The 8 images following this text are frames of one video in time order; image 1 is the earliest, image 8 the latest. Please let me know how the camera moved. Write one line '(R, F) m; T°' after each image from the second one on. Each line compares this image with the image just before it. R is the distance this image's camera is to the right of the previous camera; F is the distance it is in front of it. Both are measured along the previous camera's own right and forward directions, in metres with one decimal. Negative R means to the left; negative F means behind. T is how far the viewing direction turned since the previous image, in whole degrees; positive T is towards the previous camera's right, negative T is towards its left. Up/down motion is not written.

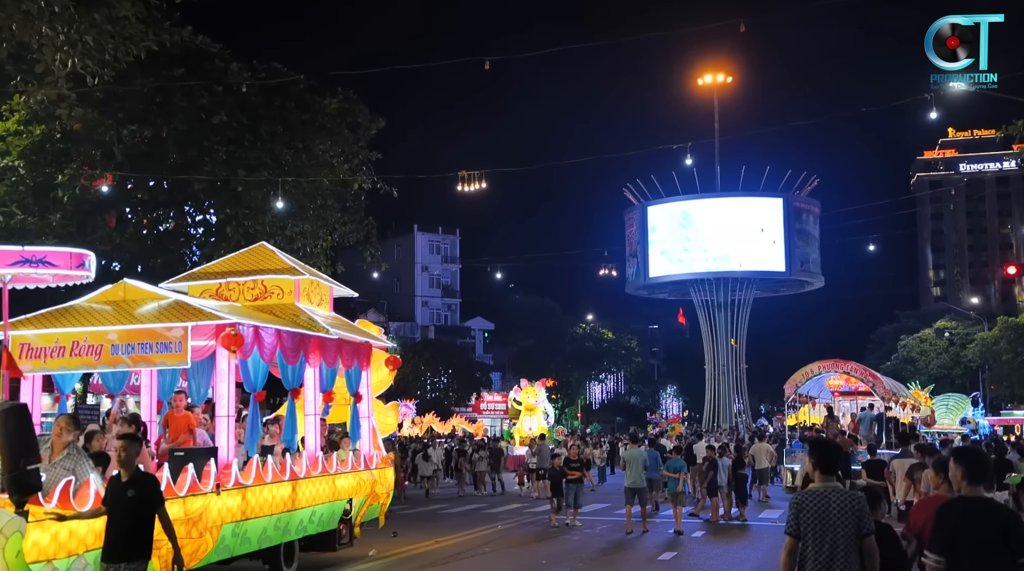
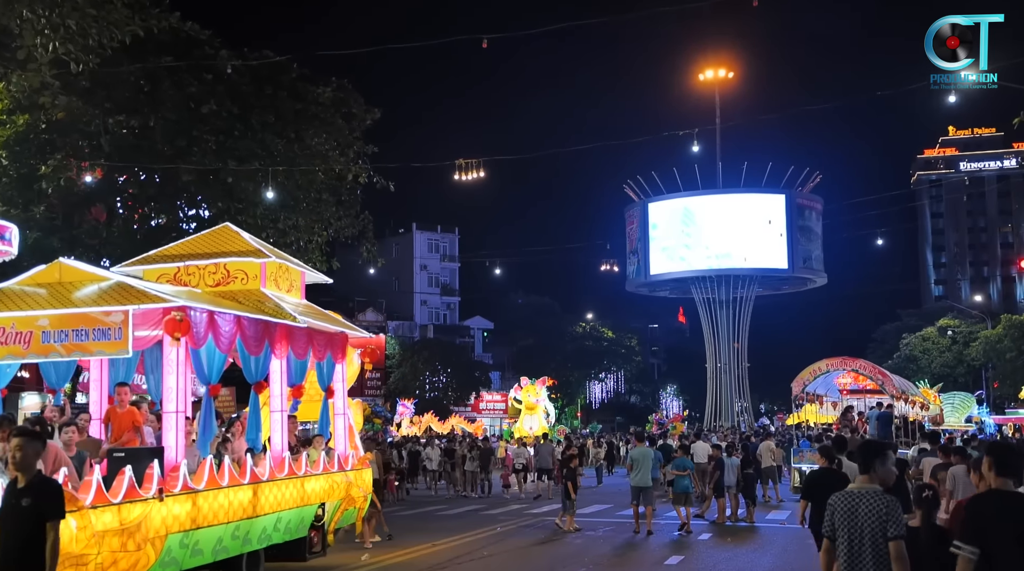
(0.0, +0.7) m; 0°
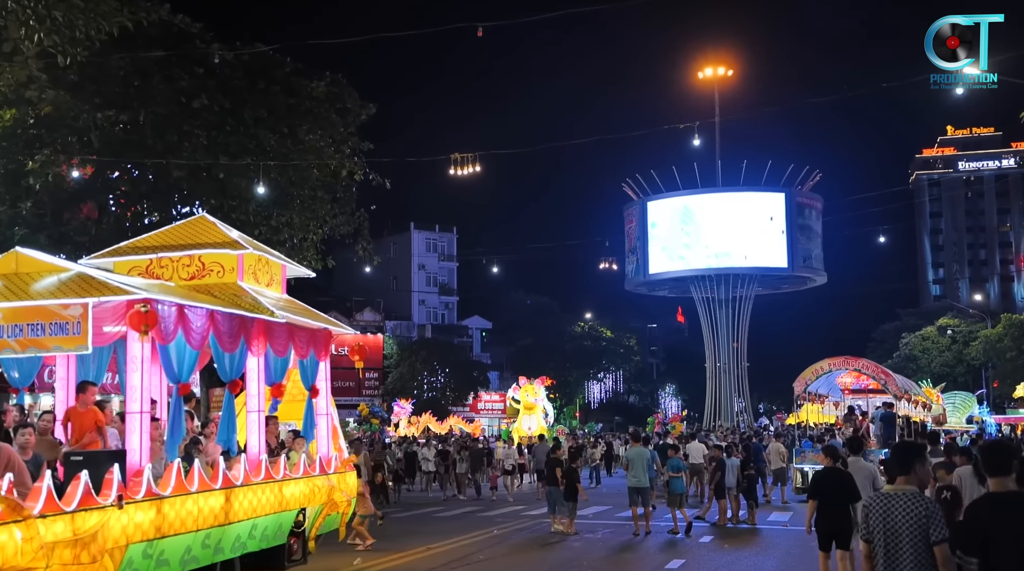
(0.0, +0.4) m; 0°
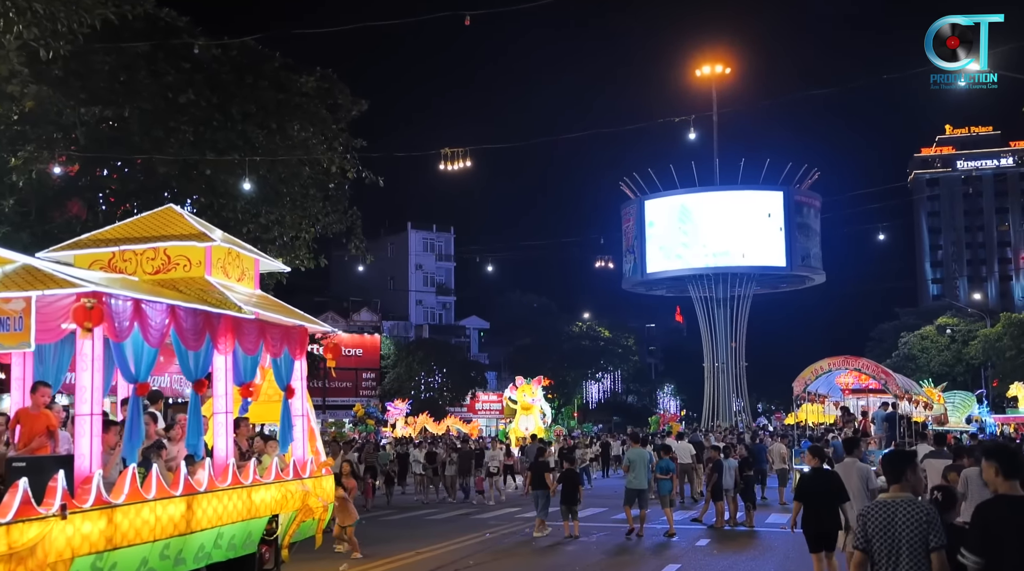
(+0.1, +0.4) m; 0°
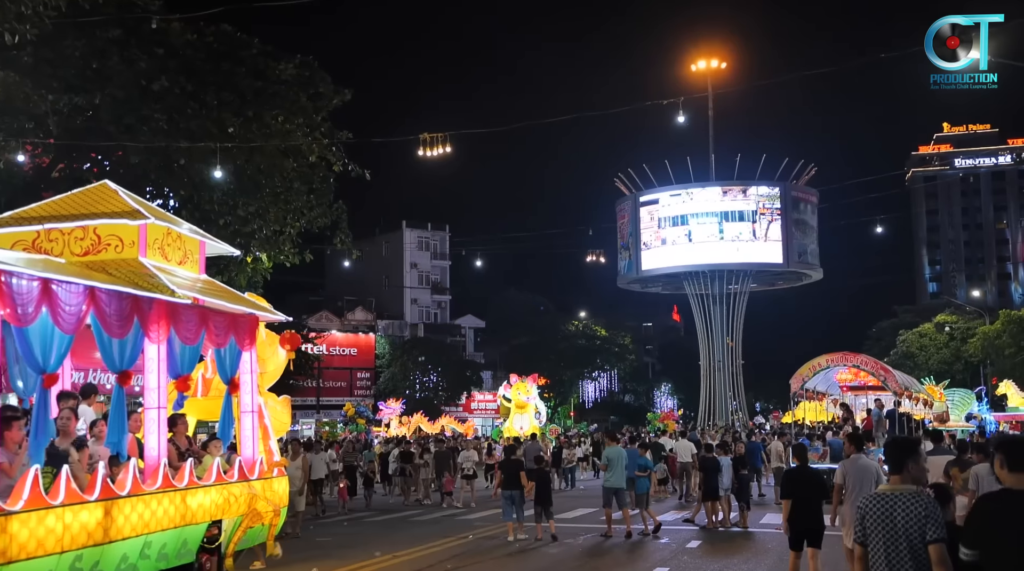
(+0.2, +0.7) m; 0°
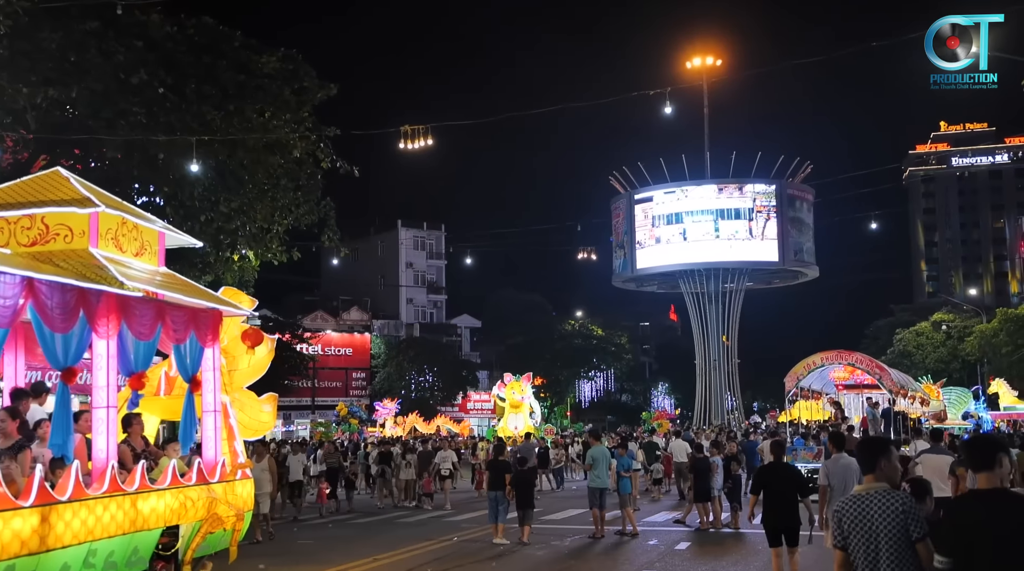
(+0.2, +0.4) m; 0°
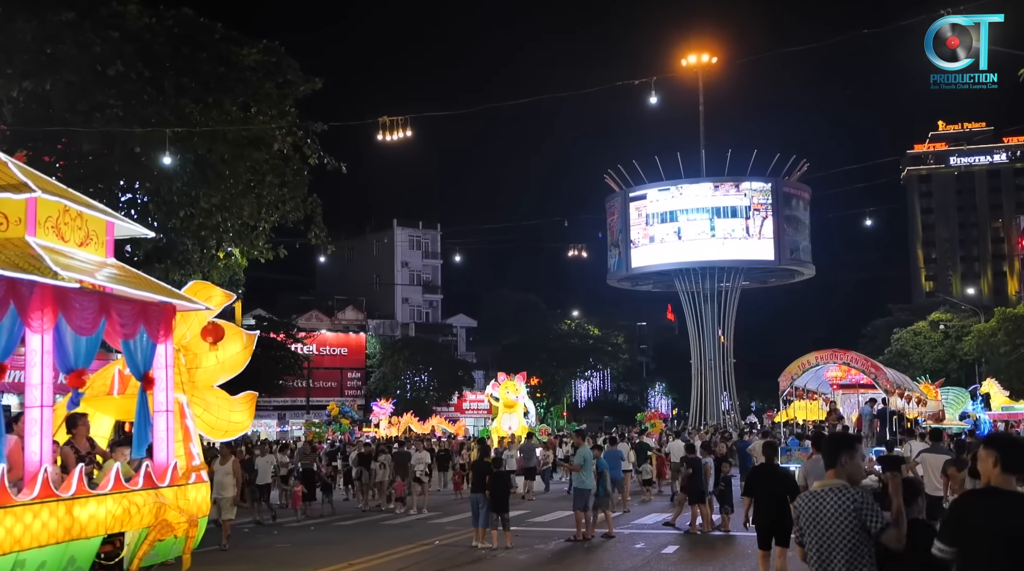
(+0.2, +0.5) m; 0°
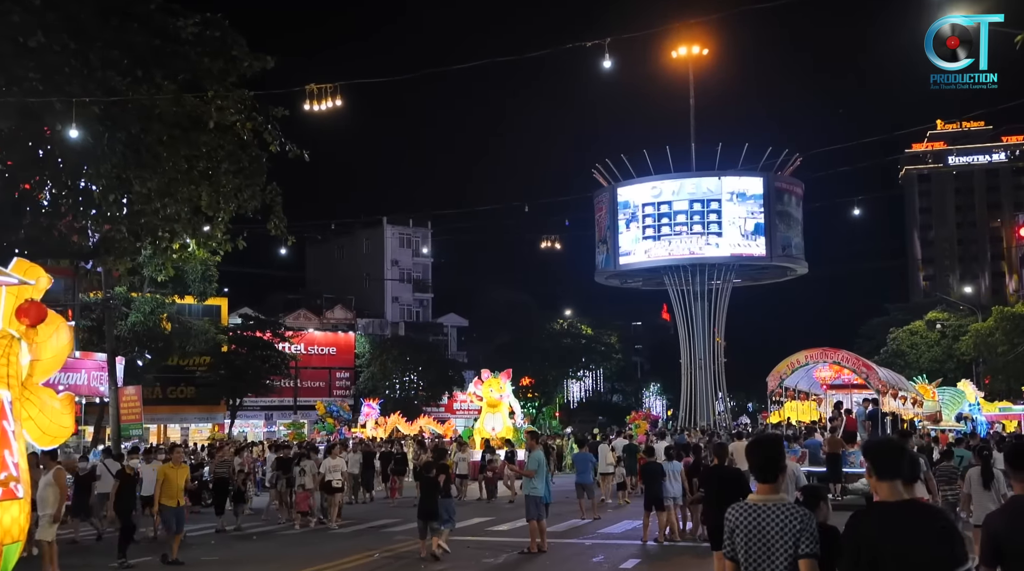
(+0.6, +1.5) m; 0°
